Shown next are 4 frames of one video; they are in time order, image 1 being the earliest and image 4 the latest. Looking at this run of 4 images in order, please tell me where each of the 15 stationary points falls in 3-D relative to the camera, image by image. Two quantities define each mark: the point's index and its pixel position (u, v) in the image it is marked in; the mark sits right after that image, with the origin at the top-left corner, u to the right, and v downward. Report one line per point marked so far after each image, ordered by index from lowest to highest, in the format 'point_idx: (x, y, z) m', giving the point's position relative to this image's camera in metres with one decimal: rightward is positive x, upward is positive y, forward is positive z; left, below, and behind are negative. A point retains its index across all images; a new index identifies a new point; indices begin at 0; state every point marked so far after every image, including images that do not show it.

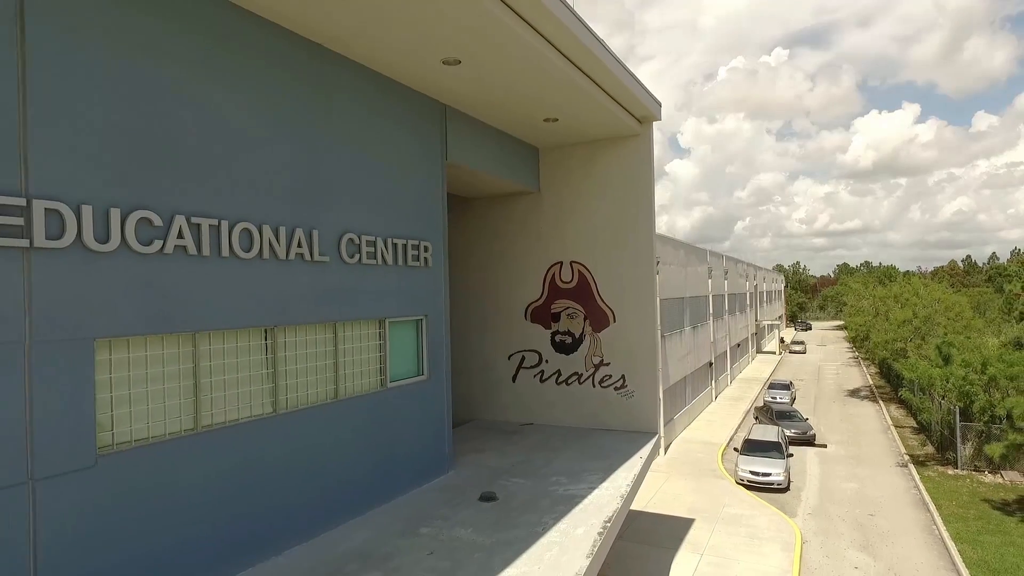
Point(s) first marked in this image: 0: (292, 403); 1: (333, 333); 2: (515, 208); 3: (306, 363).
0: (-2.4, -1.3, +7.3) m
1: (-2.1, -0.5, +7.9) m
2: (+0.1, +1.7, +13.8) m
3: (-2.3, -0.8, +7.5) m
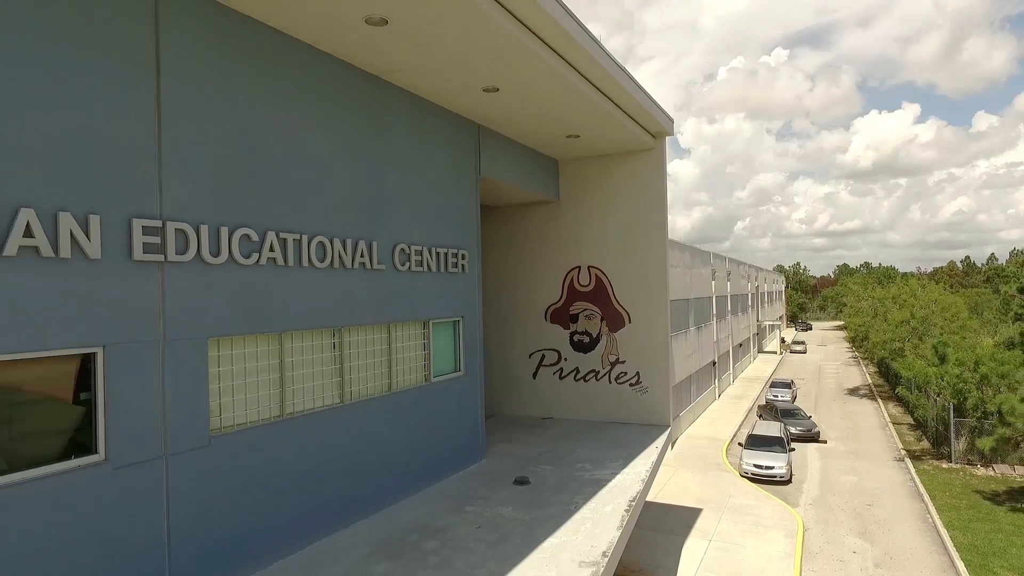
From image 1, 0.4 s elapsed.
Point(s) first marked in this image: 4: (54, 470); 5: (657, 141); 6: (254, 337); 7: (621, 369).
0: (-1.9, -1.3, +8.2) m
1: (-1.7, -0.6, +8.9) m
2: (+0.5, +1.6, +14.7) m
3: (-1.9, -0.9, +8.5) m
4: (-3.4, -1.4, +5.0) m
5: (+3.0, +3.0, +13.7) m
6: (-2.6, -0.5, +6.8) m
7: (+2.3, -1.7, +14.2) m
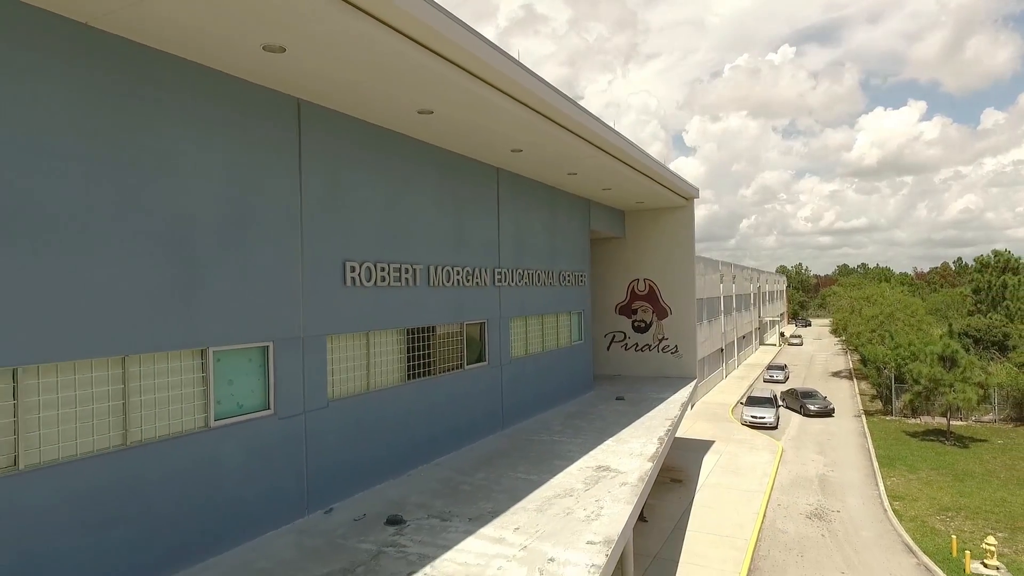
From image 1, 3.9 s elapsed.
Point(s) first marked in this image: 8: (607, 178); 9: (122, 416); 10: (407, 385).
0: (+0.8, -1.5, +16.5) m
1: (+1.1, -0.8, +17.1) m
2: (+3.3, +1.4, +23.0) m
3: (+0.9, -1.1, +16.7) m
4: (-0.7, -1.5, +13.3) m
5: (+5.8, +2.9, +21.9) m
6: (+0.1, -0.7, +15.1) m
7: (+5.1, -1.9, +22.4) m
8: (+2.4, +2.8, +16.8) m
9: (-4.0, -1.3, +6.8) m
10: (-1.7, -1.6, +11.0) m
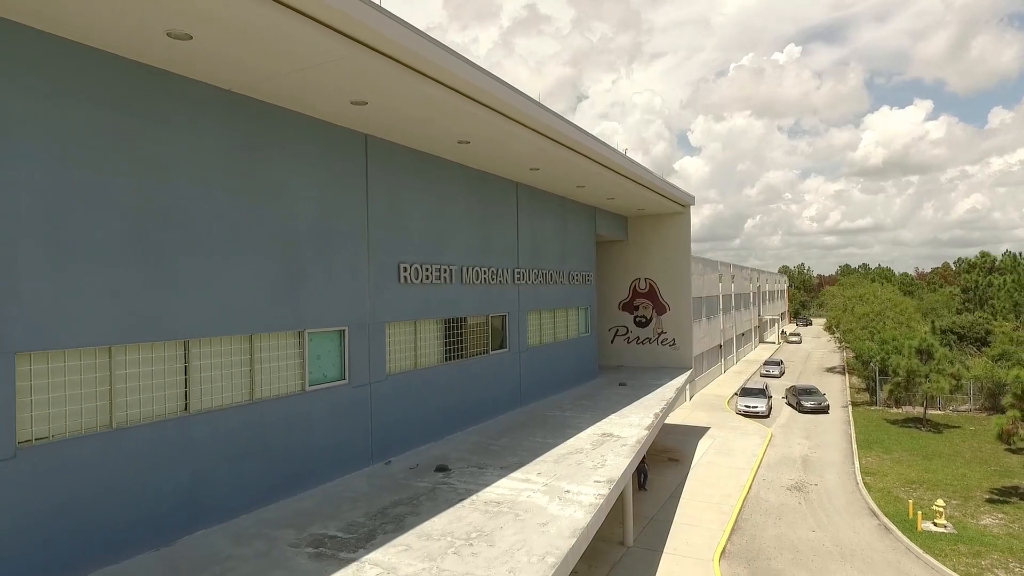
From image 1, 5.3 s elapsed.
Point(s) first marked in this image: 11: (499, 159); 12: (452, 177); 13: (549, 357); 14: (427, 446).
0: (+1.2, -1.4, +18.7) m
1: (+1.5, -0.7, +19.4) m
2: (+3.8, +1.5, +25.2) m
3: (+1.3, -1.0, +19.0) m
4: (-0.3, -1.5, +15.5) m
5: (+6.2, +2.9, +24.1) m
6: (+0.5, -0.6, +17.3) m
7: (+5.6, -1.8, +24.6) m
8: (+2.8, +2.8, +19.1) m
9: (-3.6, -1.2, +9.1) m
10: (-1.4, -1.5, +13.3) m
11: (-0.3, +2.7, +13.9) m
12: (-1.2, +2.3, +13.6) m
13: (+1.0, -1.9, +18.0) m
14: (-1.6, -3.0, +12.5) m
